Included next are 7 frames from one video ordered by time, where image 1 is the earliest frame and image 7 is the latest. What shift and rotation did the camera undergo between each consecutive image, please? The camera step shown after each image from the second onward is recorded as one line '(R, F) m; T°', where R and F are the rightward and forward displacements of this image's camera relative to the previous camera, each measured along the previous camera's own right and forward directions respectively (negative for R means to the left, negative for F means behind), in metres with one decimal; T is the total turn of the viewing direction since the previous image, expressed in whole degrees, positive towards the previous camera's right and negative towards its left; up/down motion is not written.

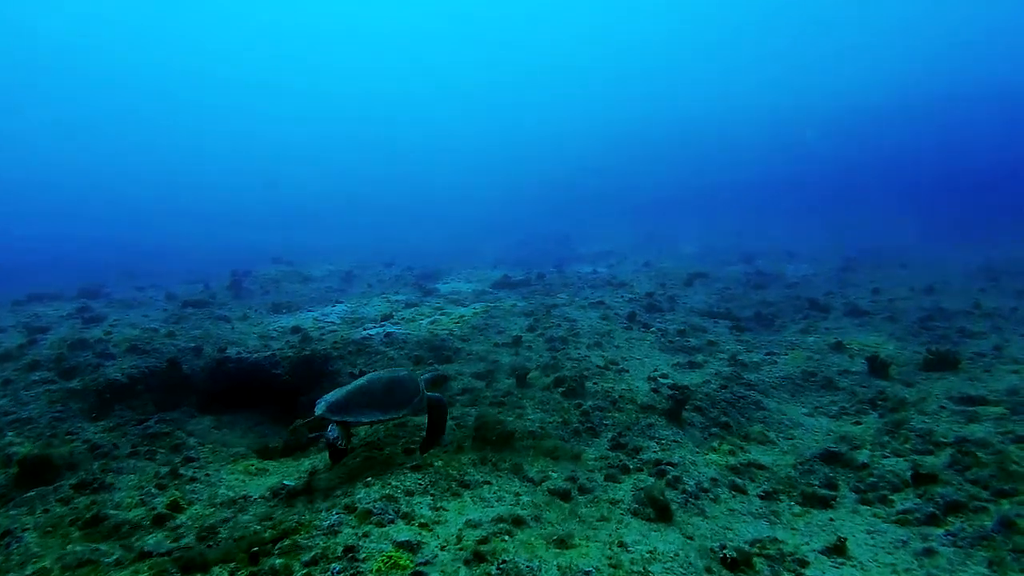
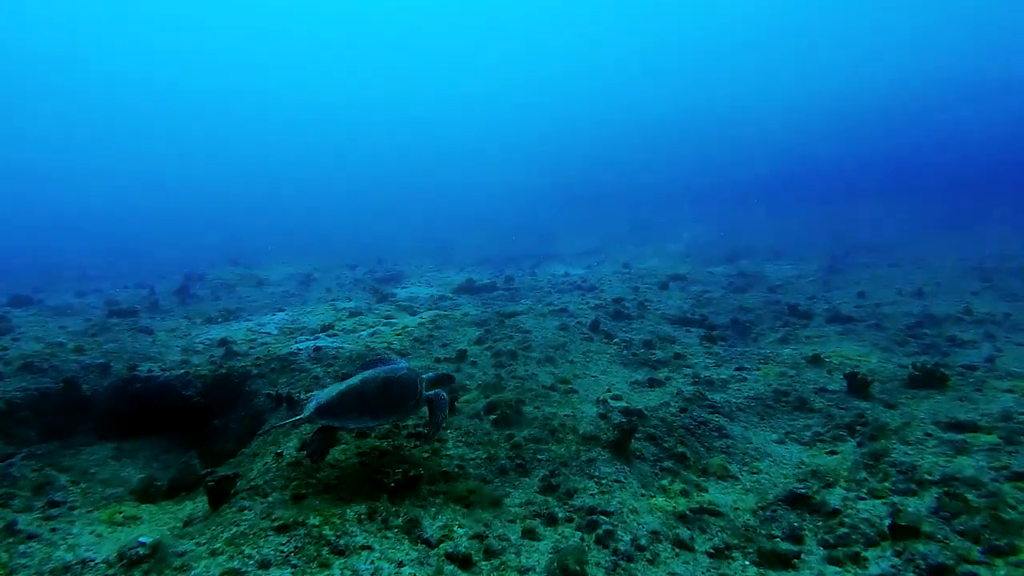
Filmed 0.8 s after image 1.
(+0.6, +0.9) m; 0°
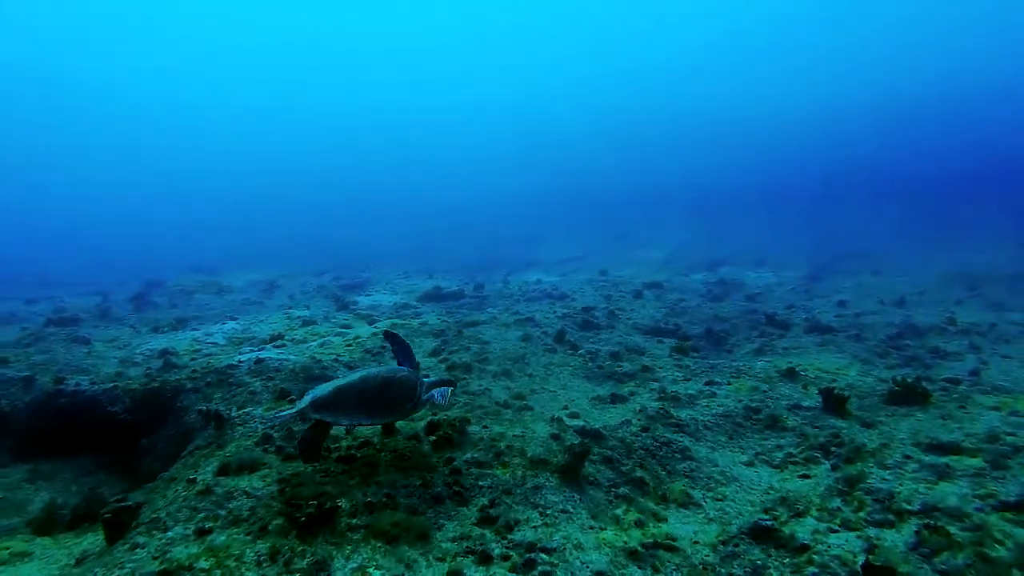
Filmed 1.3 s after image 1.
(+0.3, +0.5) m; +1°
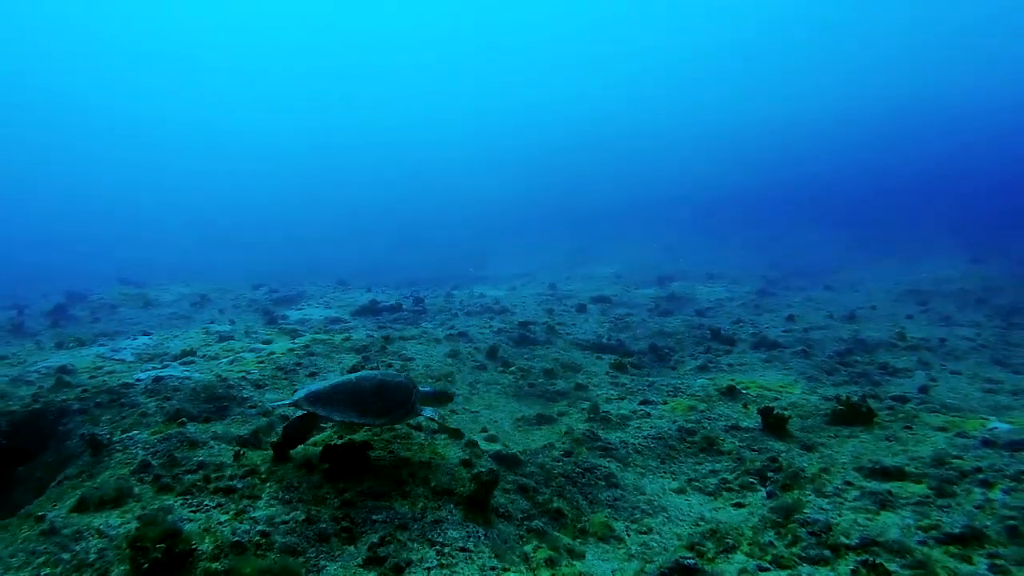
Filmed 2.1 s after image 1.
(+0.4, +0.5) m; +3°
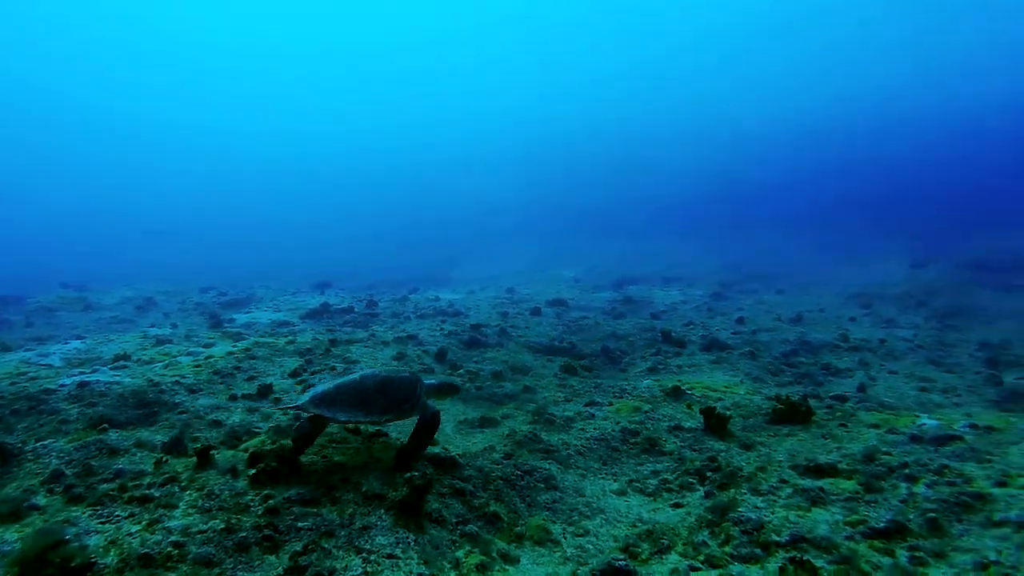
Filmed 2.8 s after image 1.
(+0.2, +0.1) m; +3°
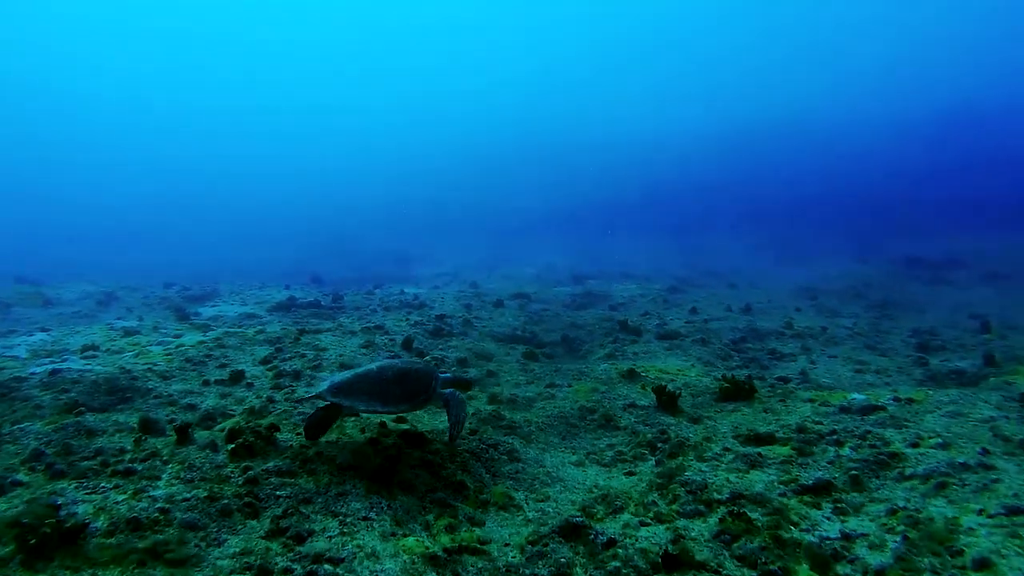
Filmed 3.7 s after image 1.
(0.0, -0.3) m; +3°
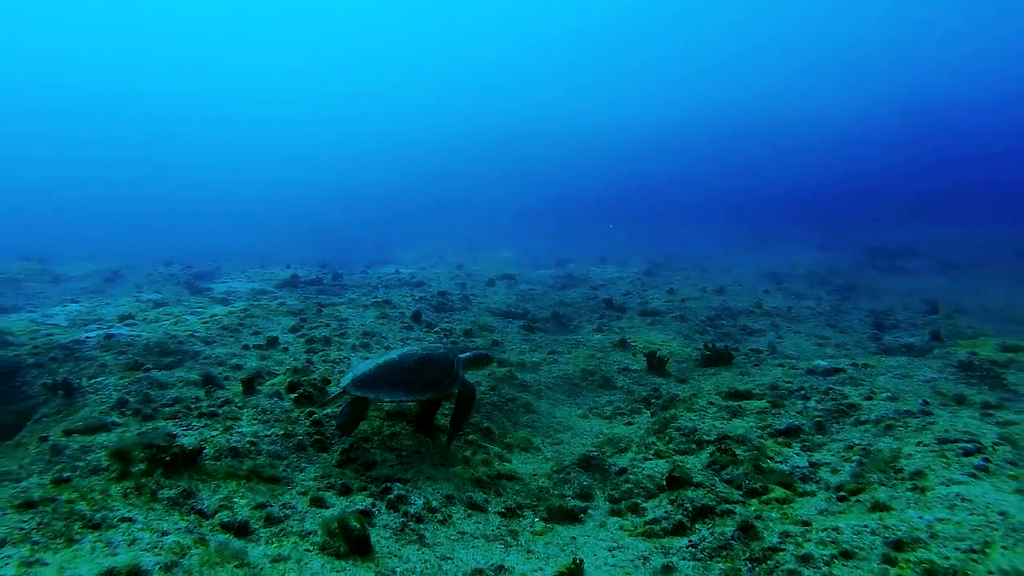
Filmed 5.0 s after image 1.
(-0.5, -0.9) m; +3°
